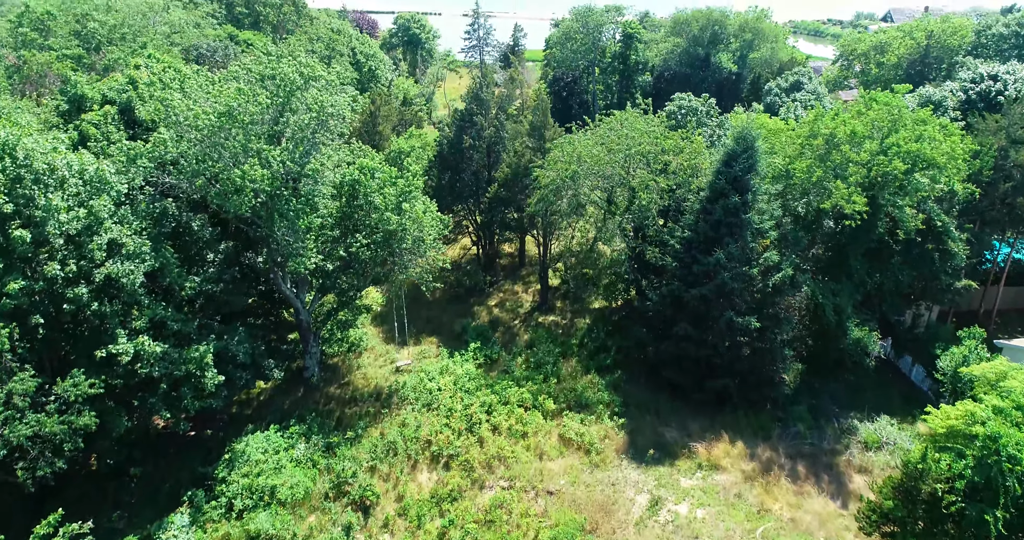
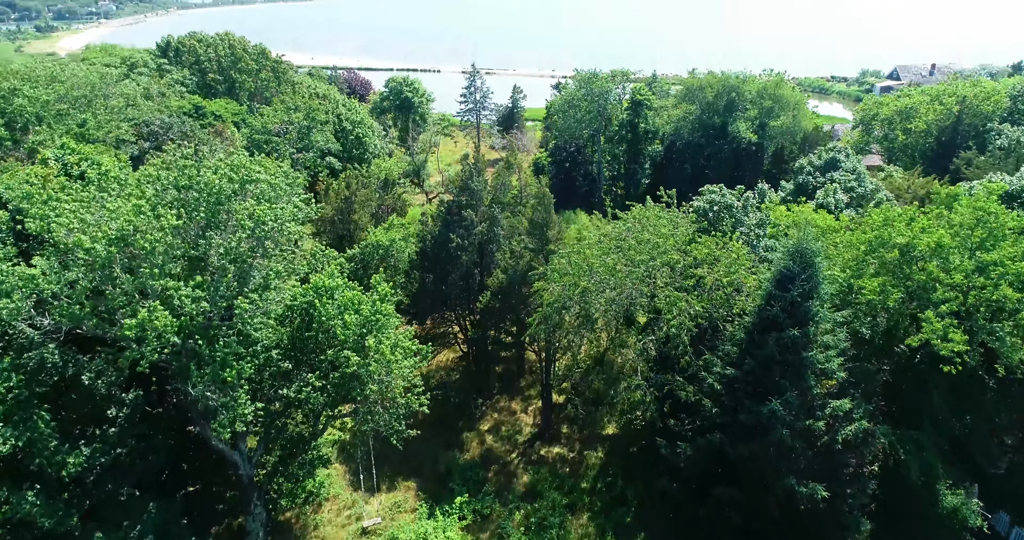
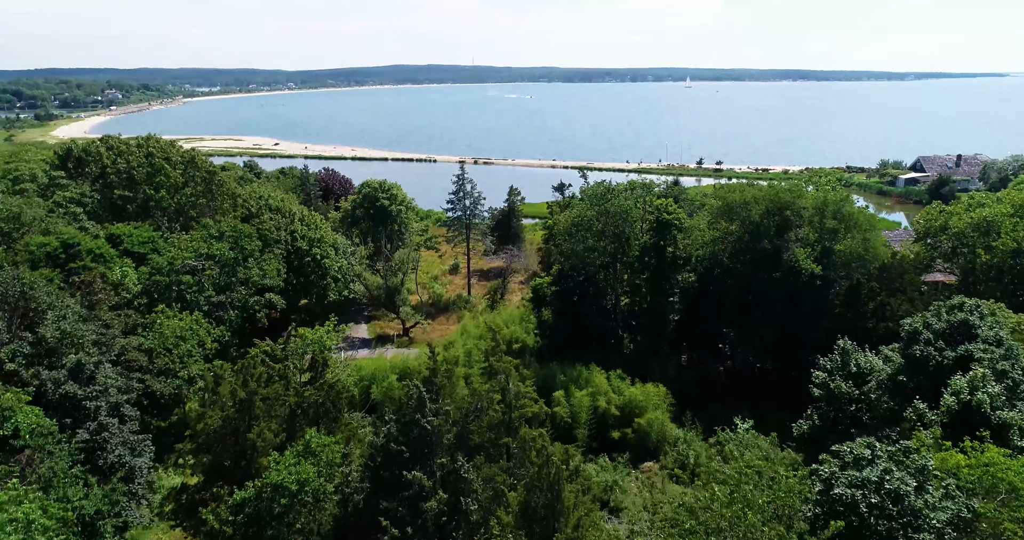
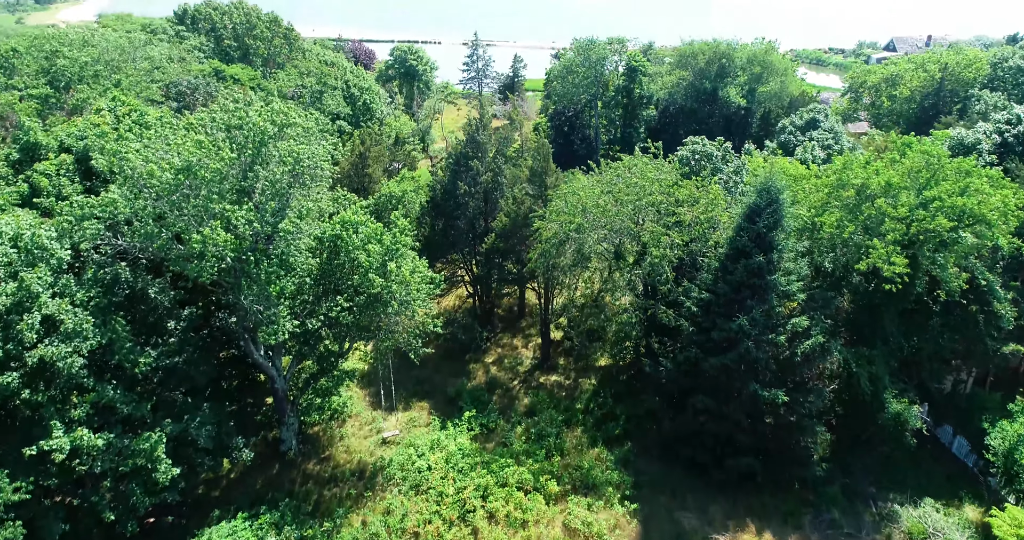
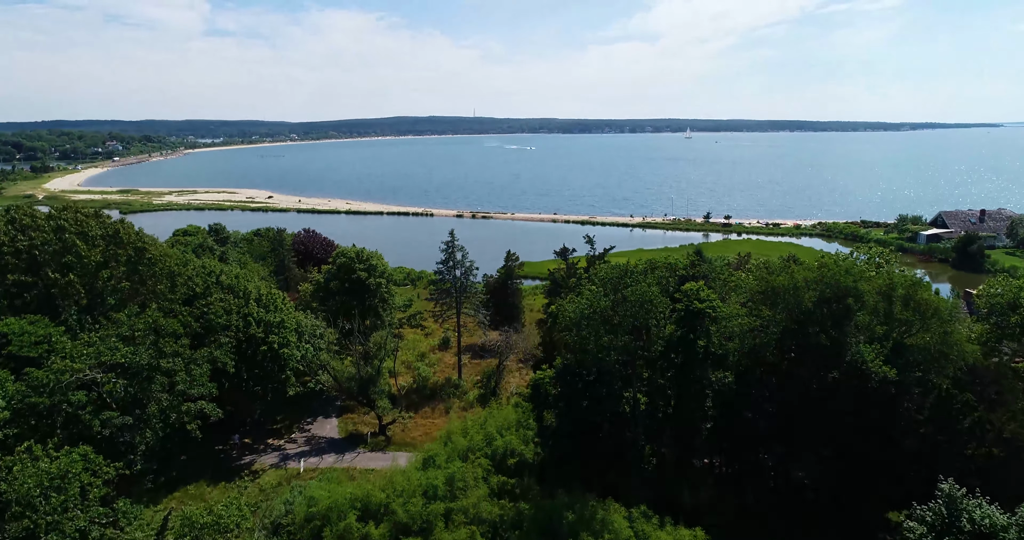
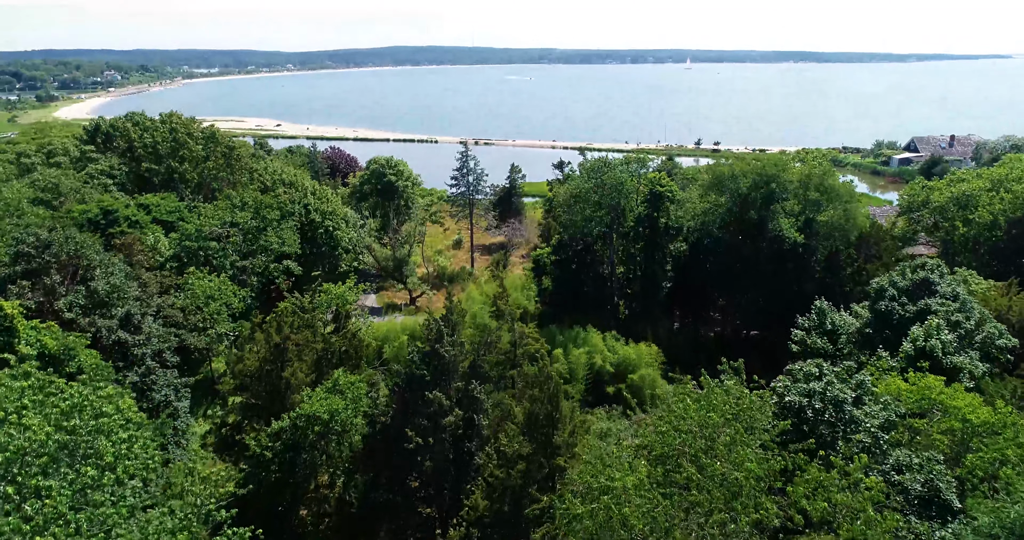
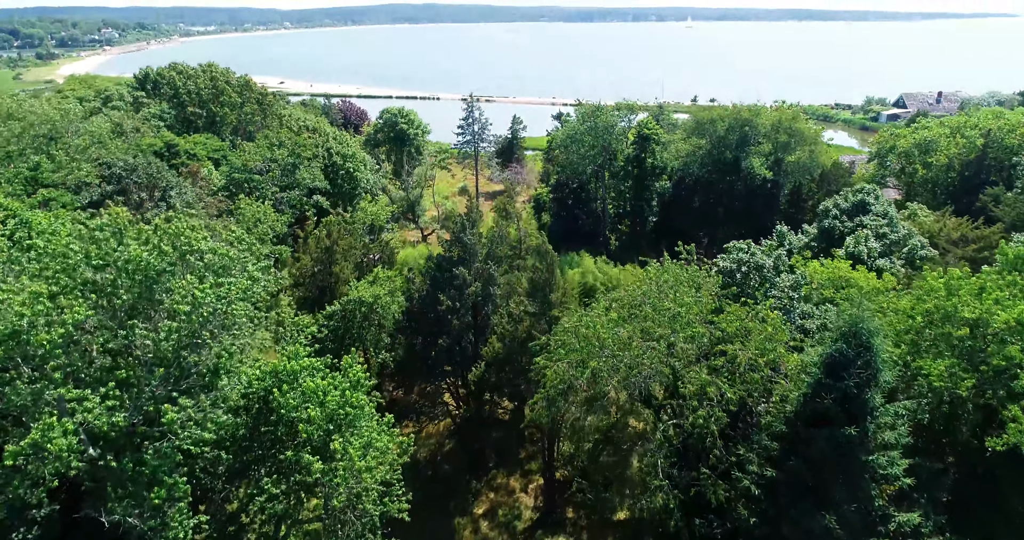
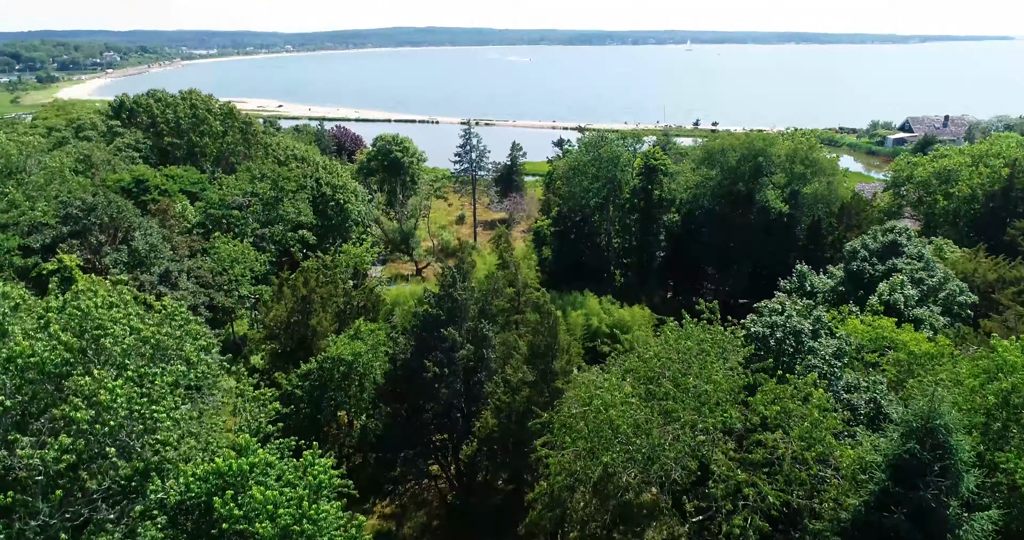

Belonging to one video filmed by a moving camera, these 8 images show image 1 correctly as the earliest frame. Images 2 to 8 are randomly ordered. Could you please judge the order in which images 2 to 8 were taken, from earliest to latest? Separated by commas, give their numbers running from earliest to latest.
4, 2, 7, 8, 6, 3, 5
